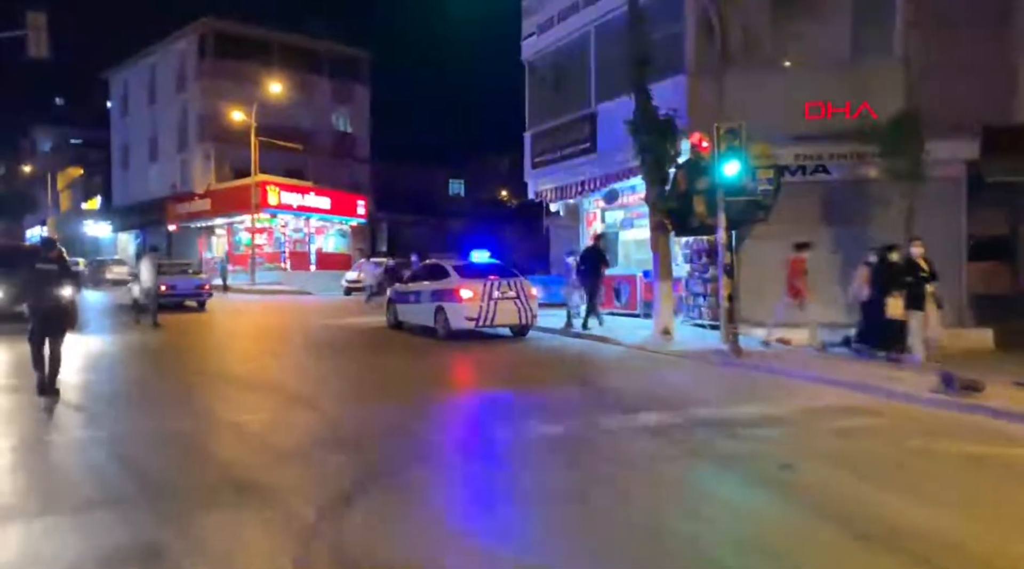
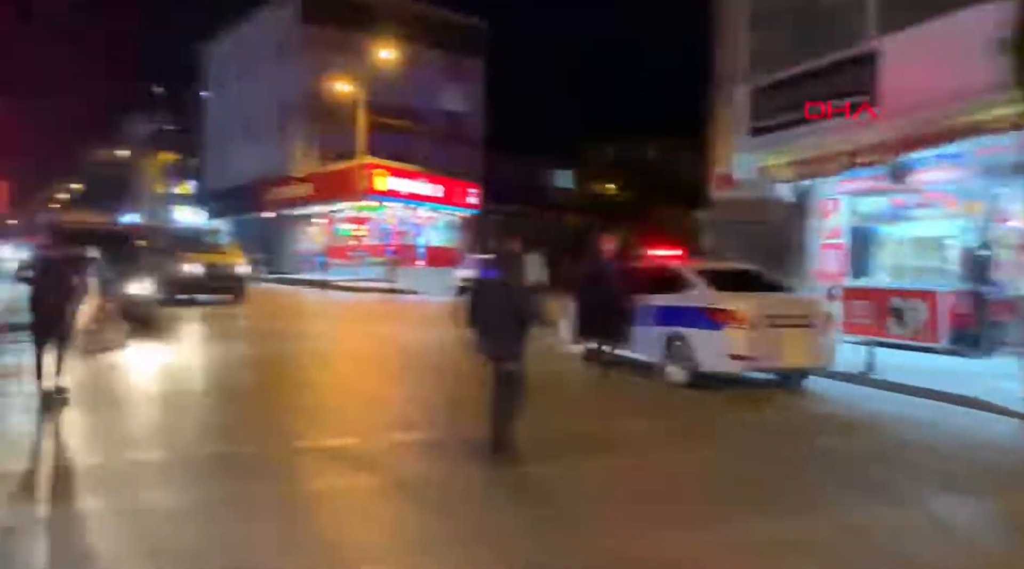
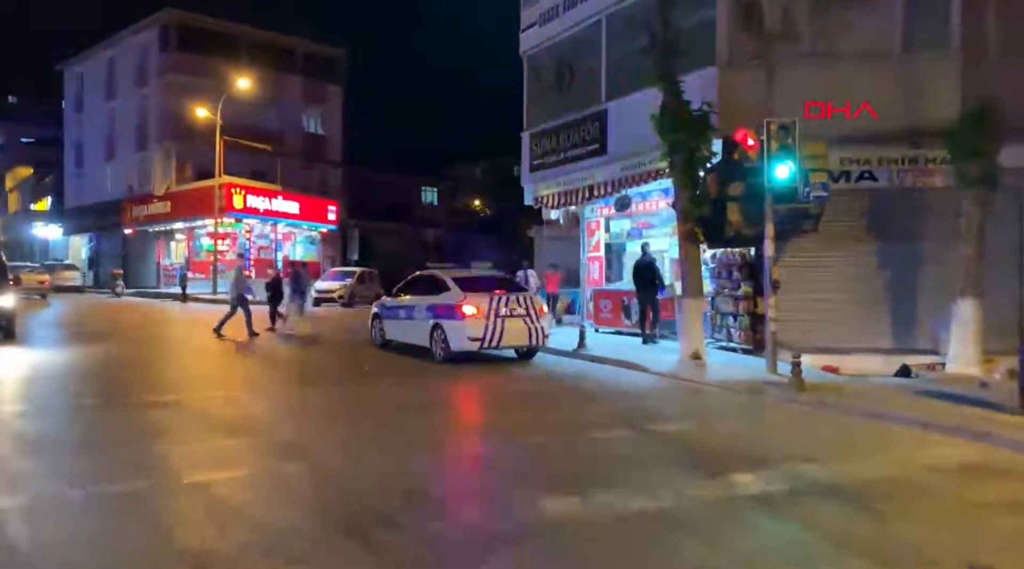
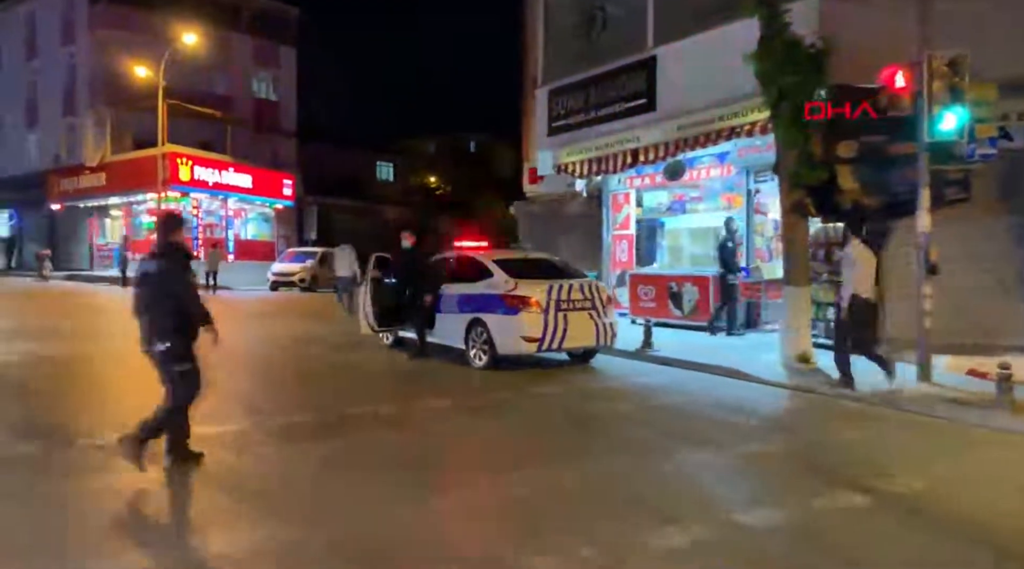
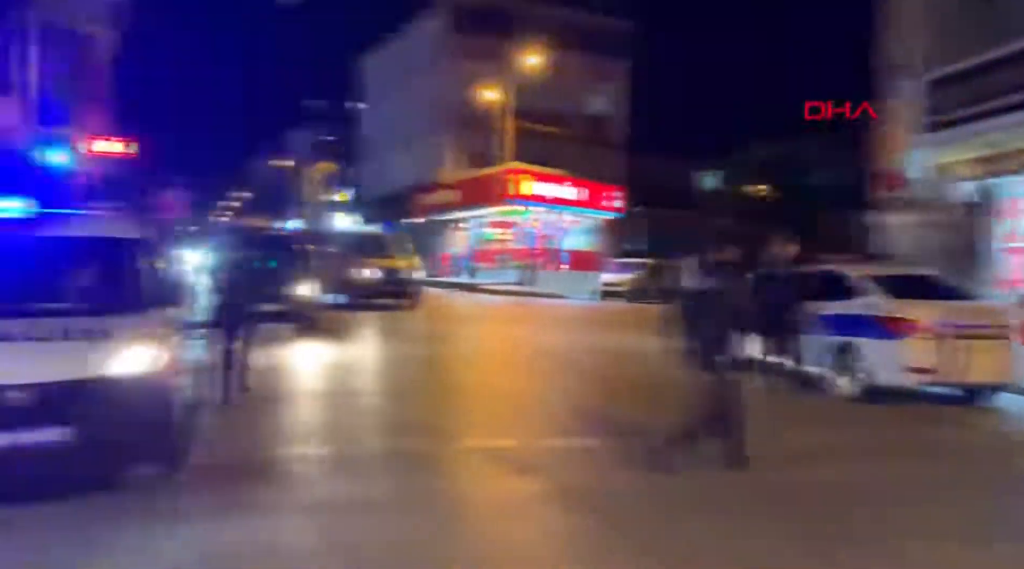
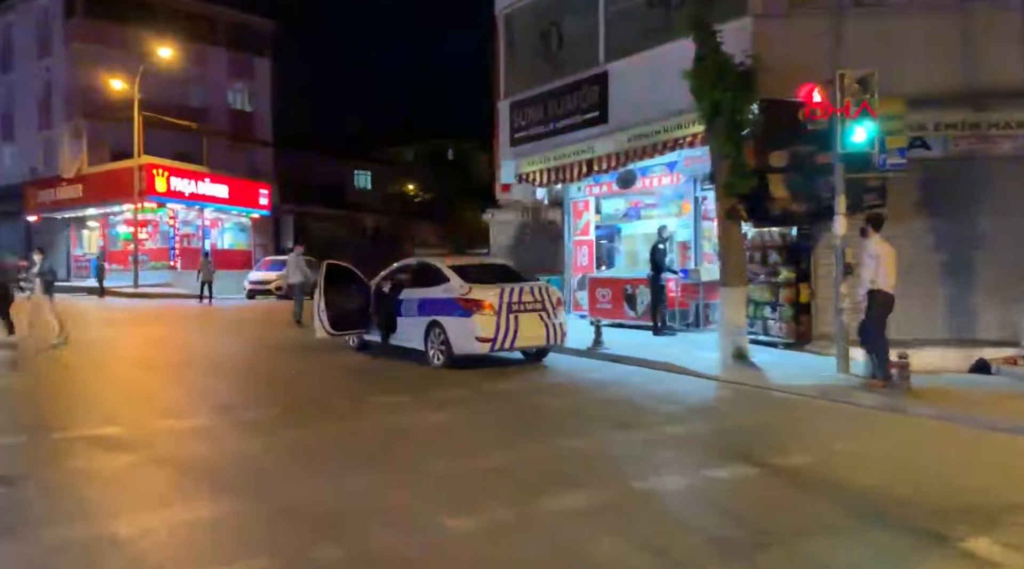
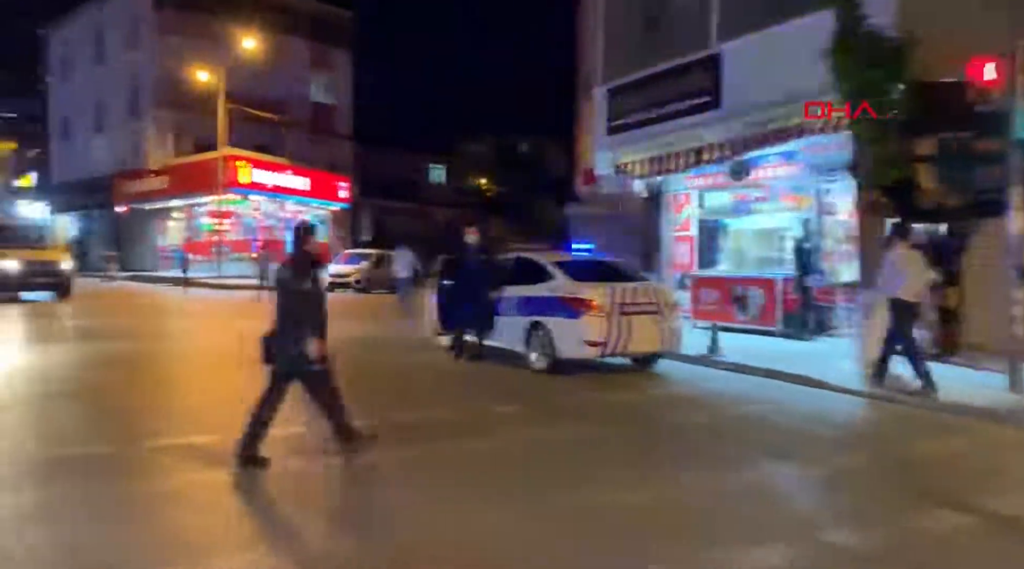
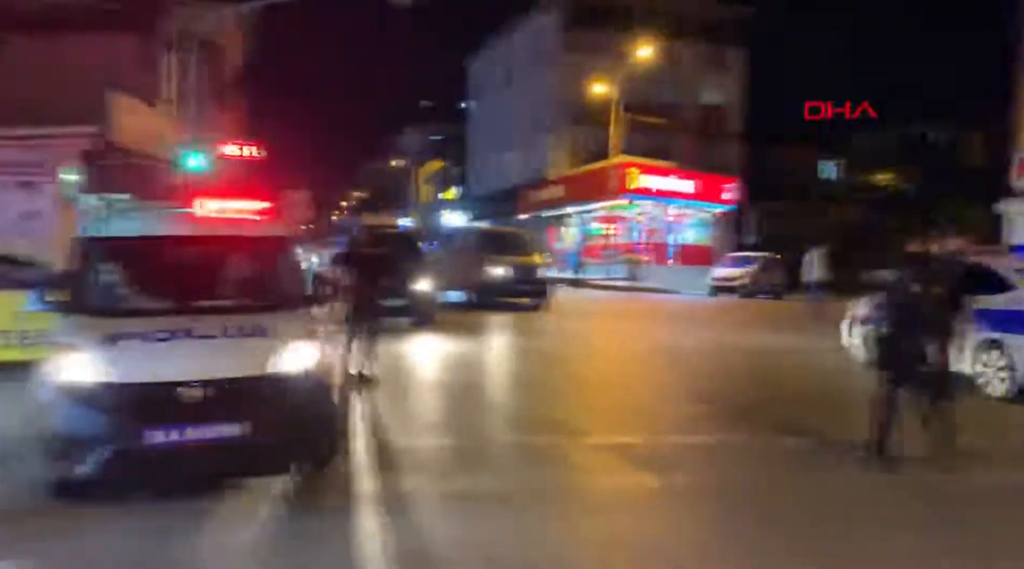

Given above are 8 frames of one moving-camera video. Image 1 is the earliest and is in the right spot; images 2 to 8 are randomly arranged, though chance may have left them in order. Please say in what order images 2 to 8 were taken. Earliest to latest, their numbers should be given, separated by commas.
3, 6, 4, 7, 2, 5, 8
